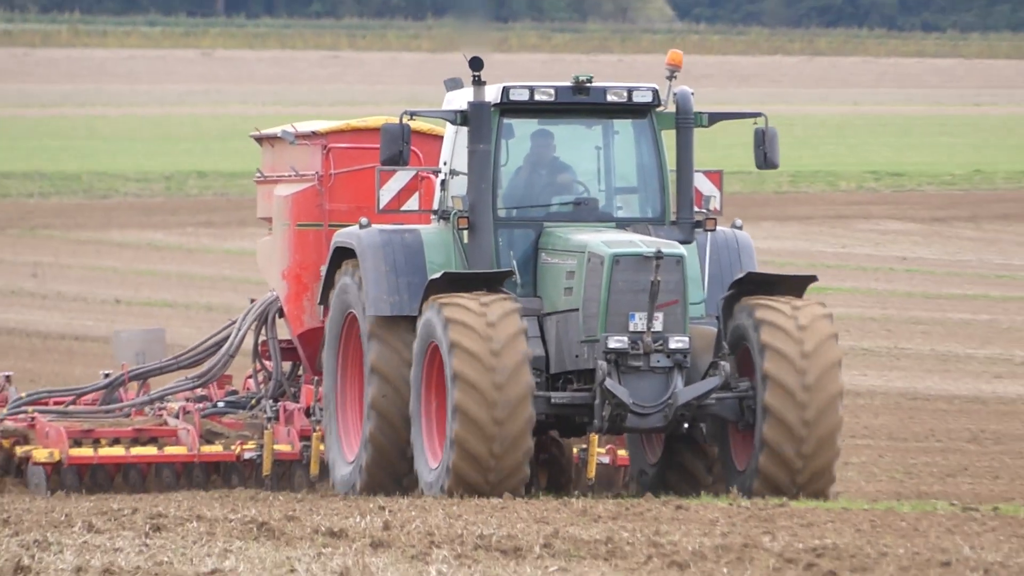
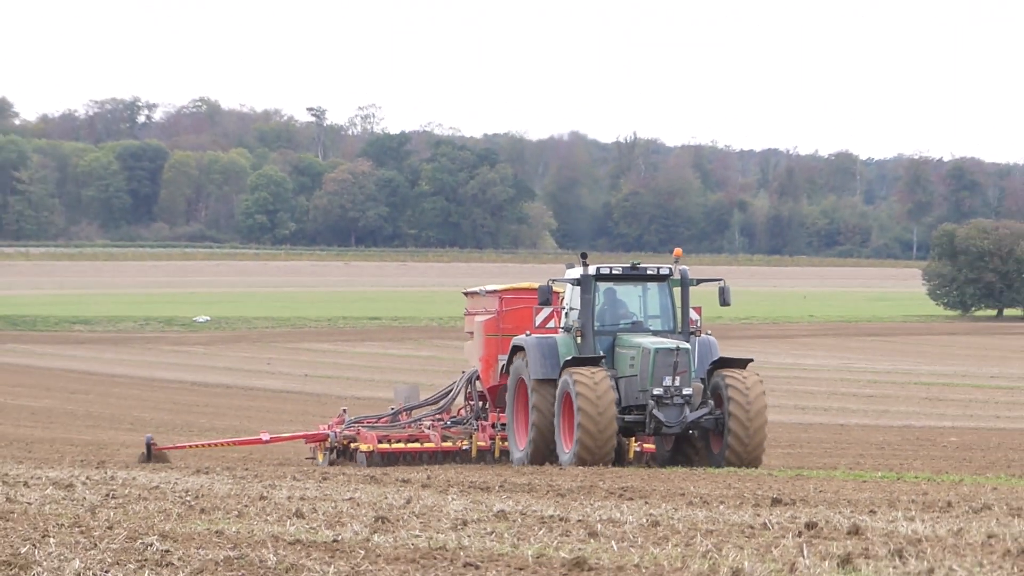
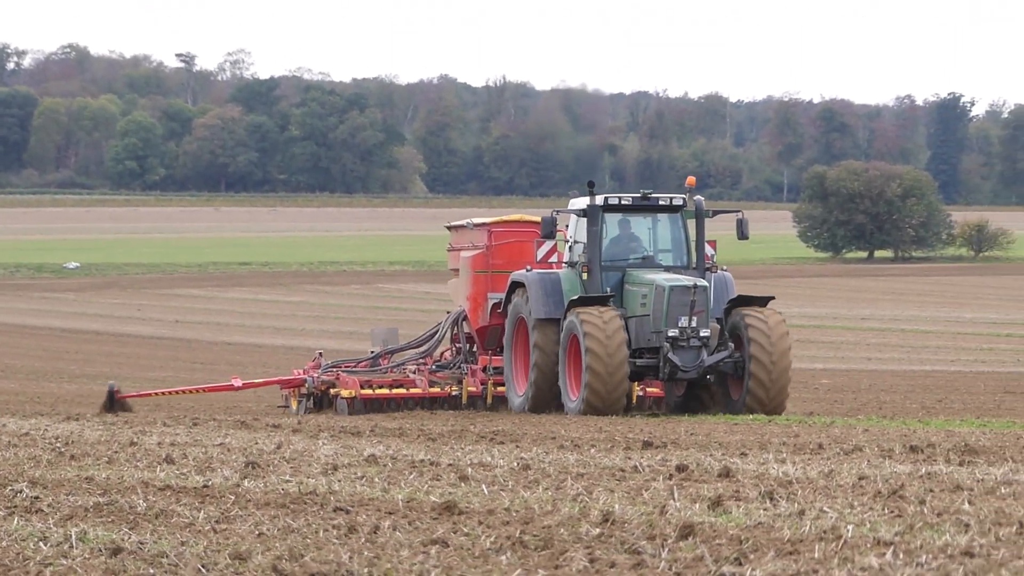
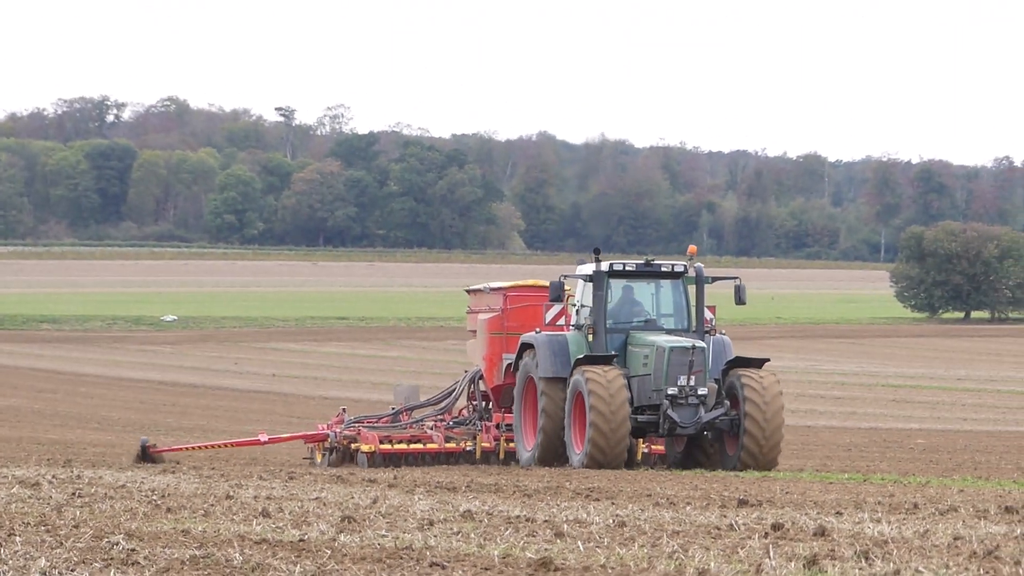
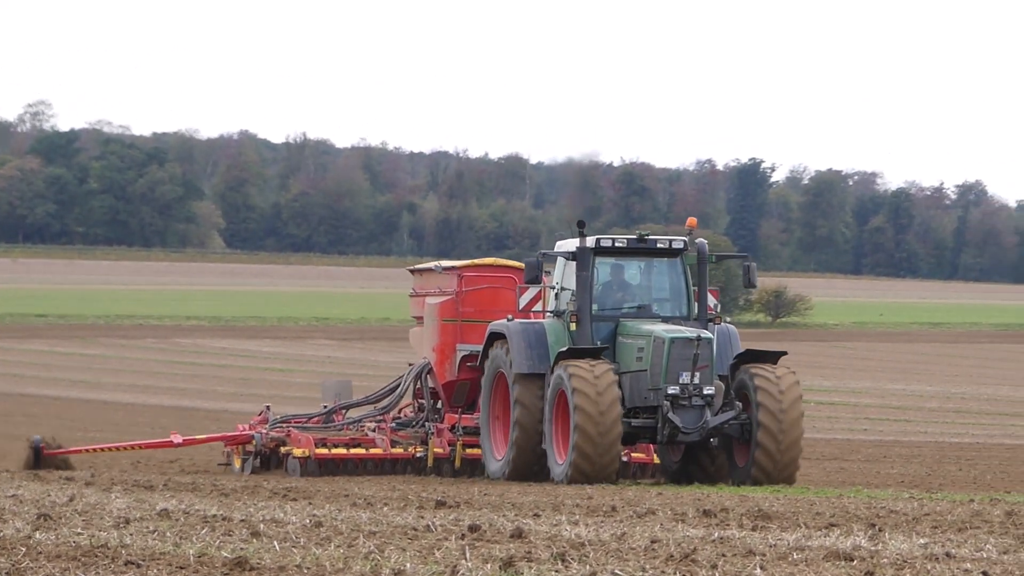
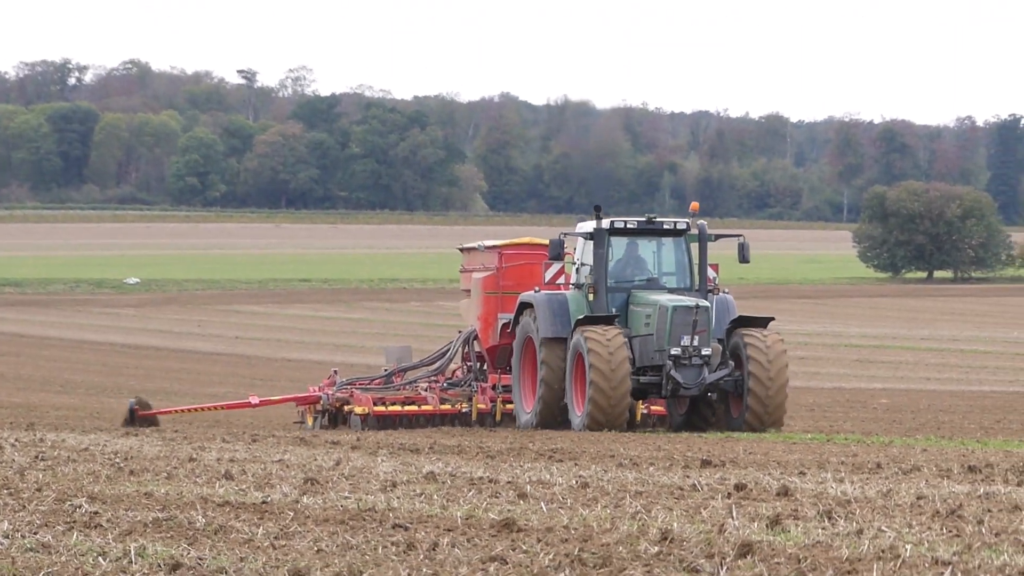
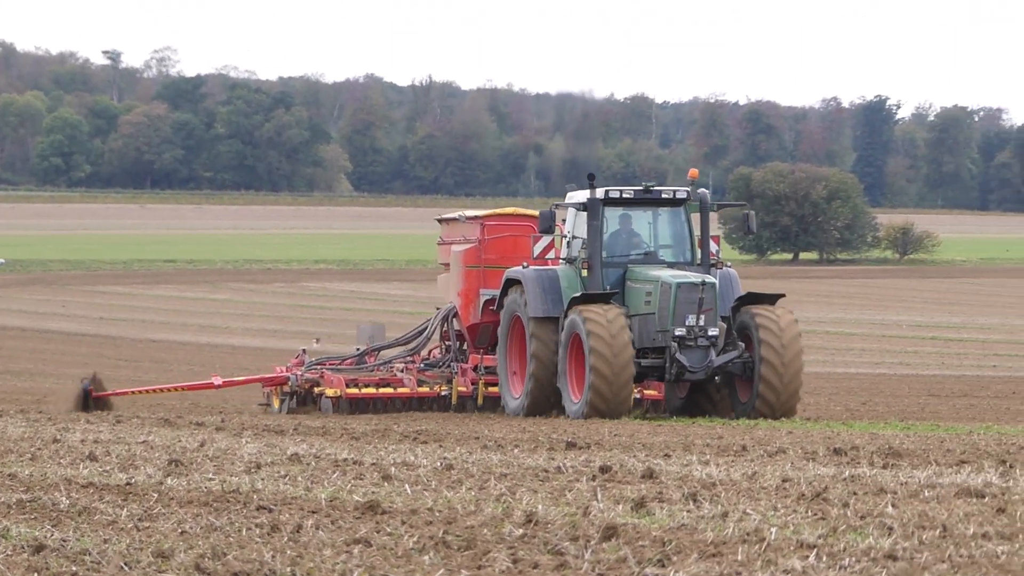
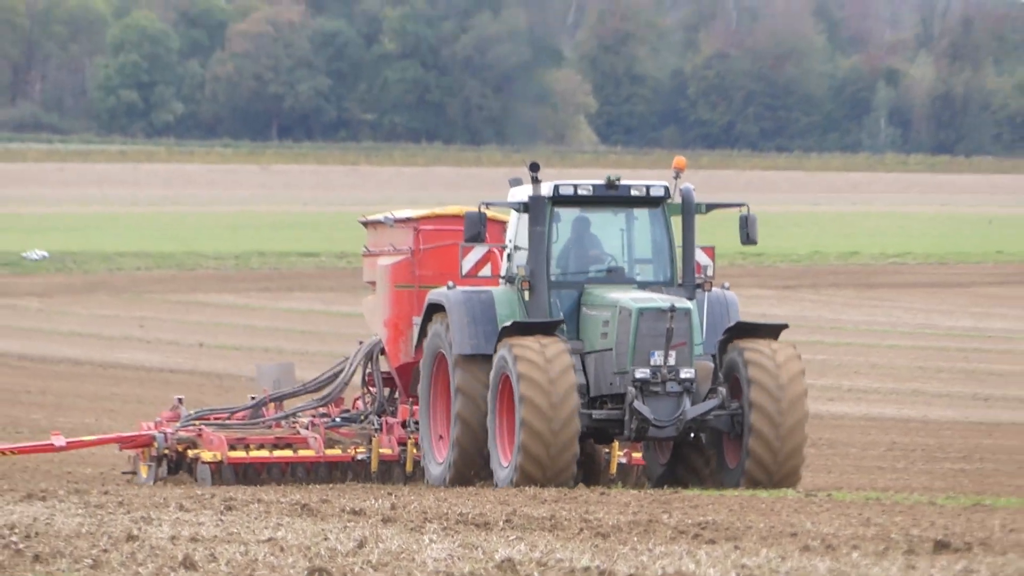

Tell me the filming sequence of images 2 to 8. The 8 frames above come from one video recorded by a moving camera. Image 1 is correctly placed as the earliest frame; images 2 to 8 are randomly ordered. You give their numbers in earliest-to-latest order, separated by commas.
8, 2, 4, 6, 3, 7, 5
